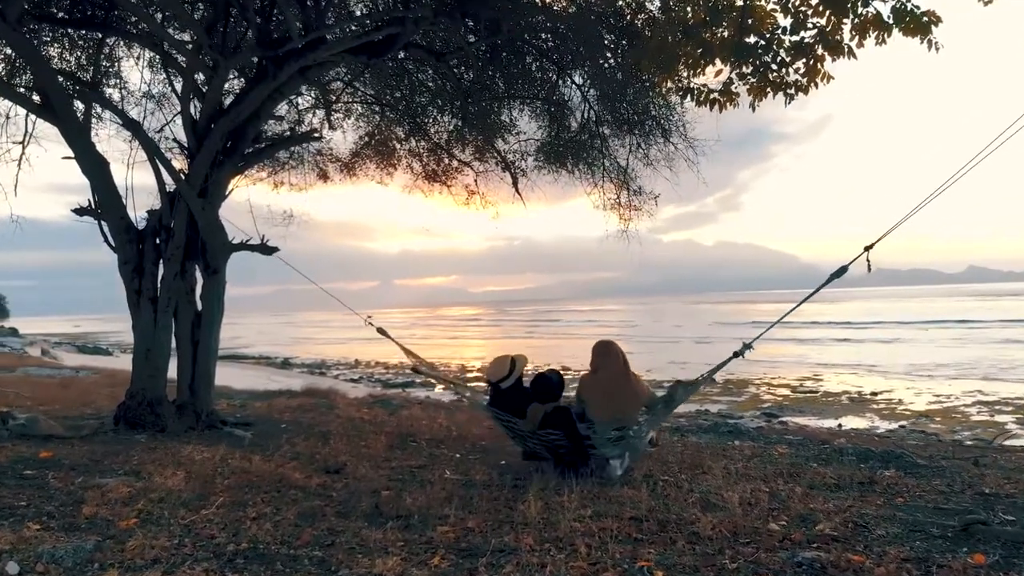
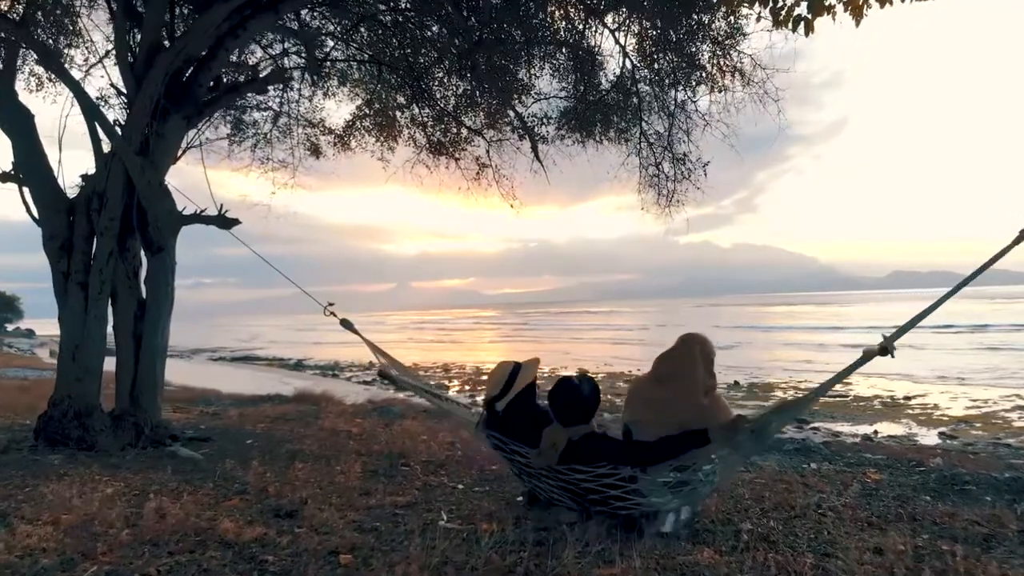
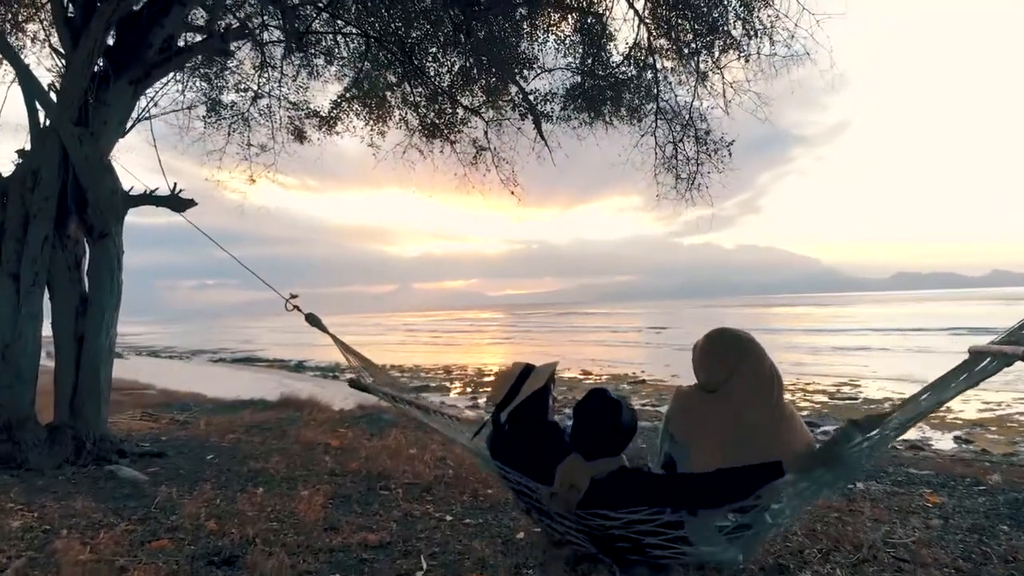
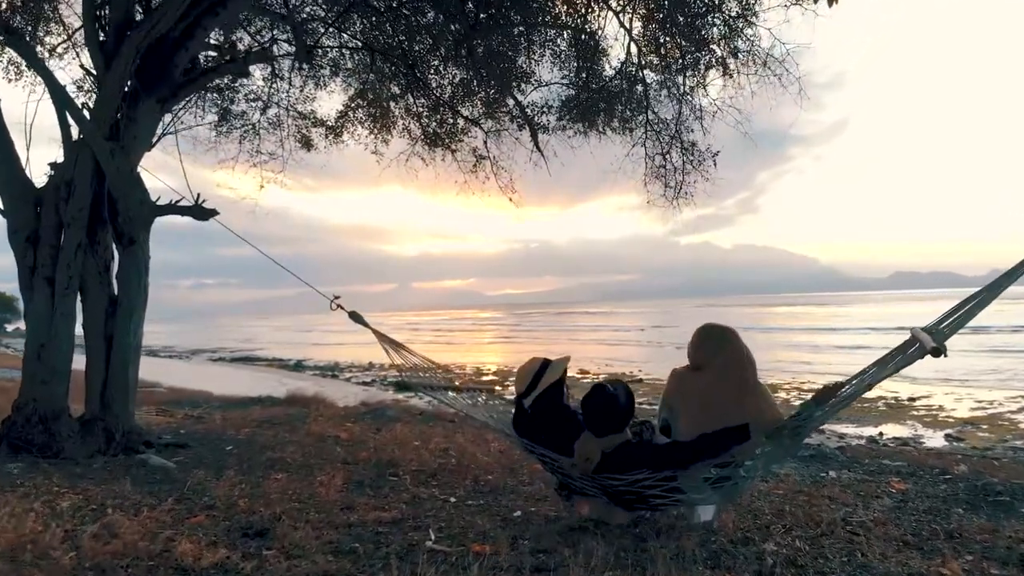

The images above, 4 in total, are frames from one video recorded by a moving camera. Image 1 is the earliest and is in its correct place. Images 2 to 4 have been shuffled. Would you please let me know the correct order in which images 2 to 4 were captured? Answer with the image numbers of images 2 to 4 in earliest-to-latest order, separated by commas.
2, 4, 3
